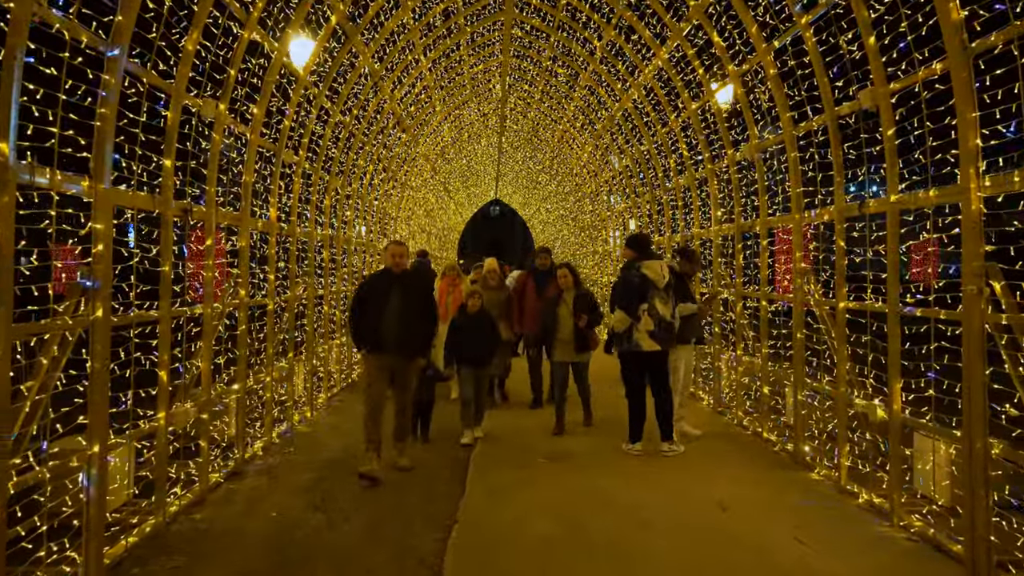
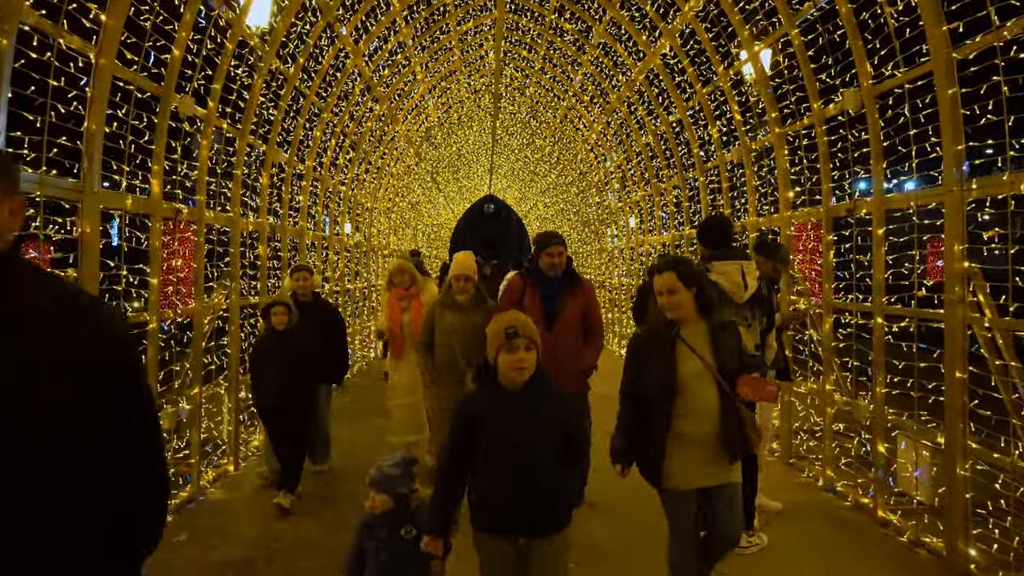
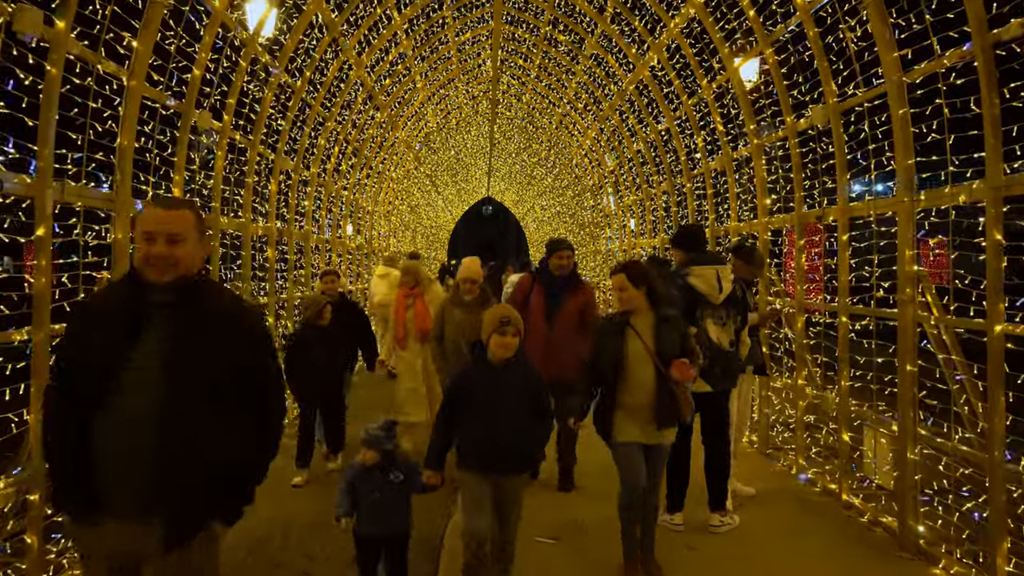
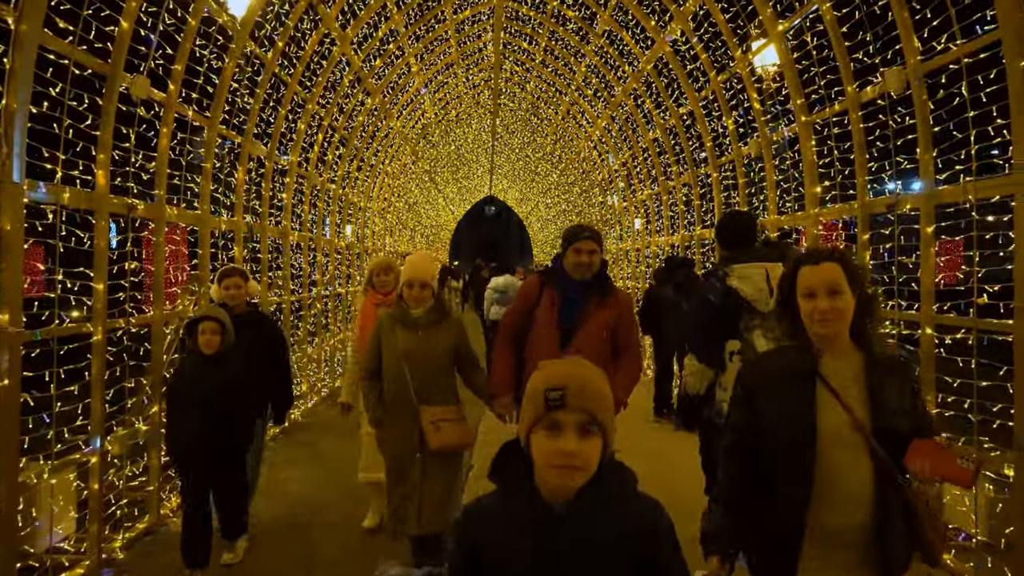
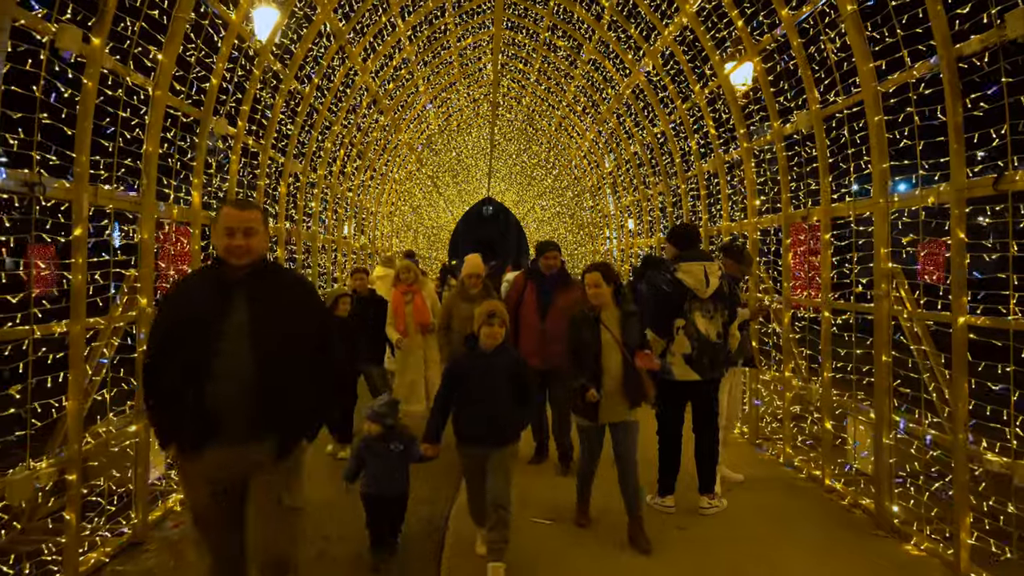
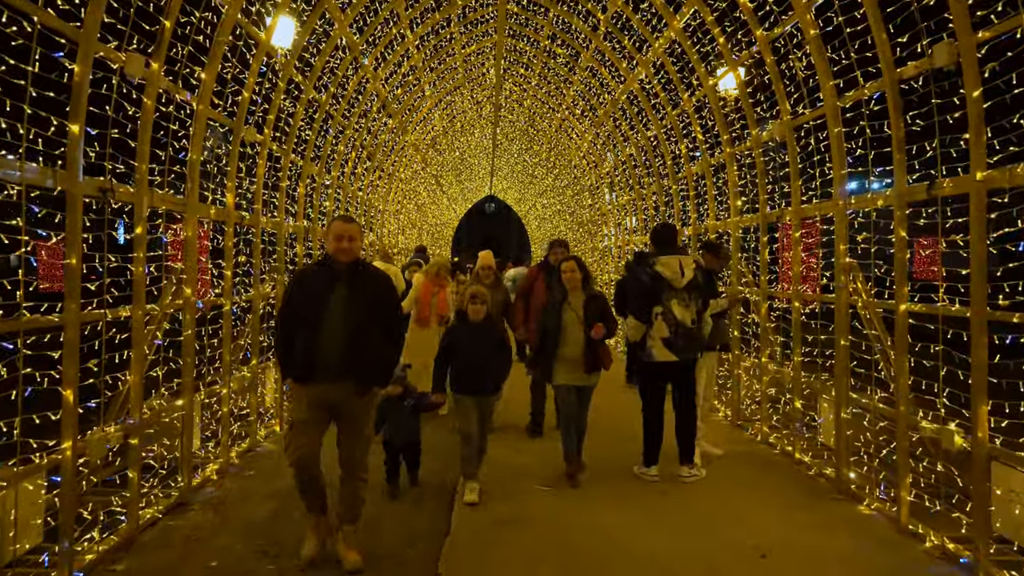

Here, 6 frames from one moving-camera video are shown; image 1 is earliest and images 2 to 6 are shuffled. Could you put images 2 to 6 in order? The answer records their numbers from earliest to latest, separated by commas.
6, 5, 3, 2, 4
